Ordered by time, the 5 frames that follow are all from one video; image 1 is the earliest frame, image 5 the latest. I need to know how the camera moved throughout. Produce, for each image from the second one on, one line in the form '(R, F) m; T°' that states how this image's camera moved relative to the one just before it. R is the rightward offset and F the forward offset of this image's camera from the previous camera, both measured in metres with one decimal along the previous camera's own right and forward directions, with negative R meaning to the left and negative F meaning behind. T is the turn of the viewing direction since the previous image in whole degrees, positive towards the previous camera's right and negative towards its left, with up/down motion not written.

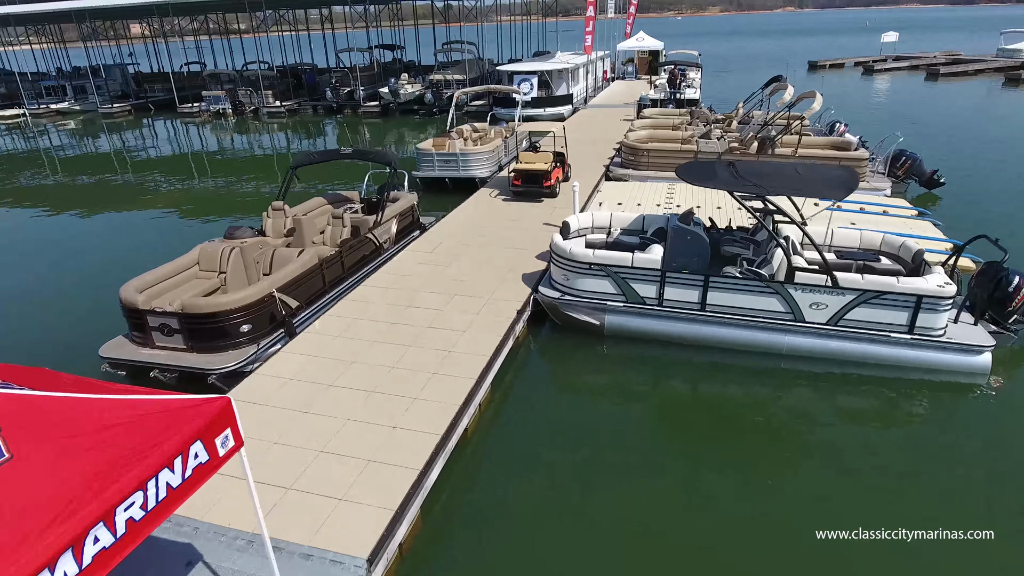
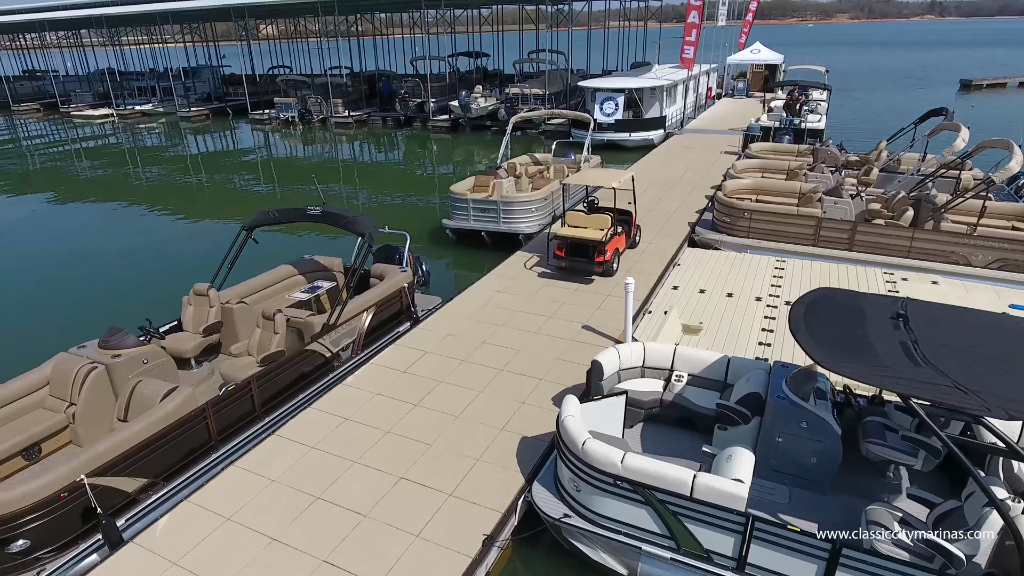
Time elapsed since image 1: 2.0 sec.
(+0.9, +3.8) m; -8°
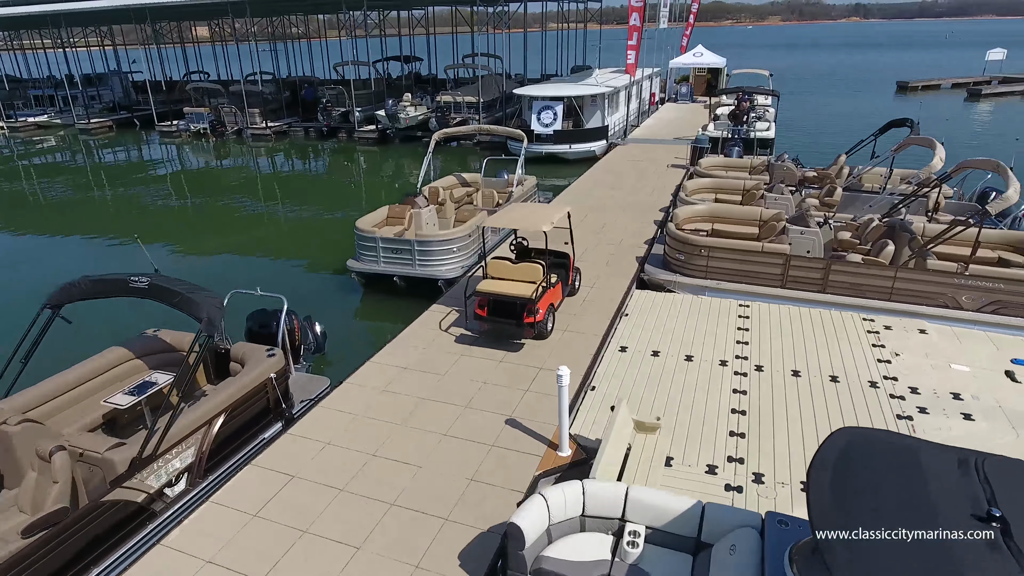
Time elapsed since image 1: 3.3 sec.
(+0.5, +2.0) m; +4°
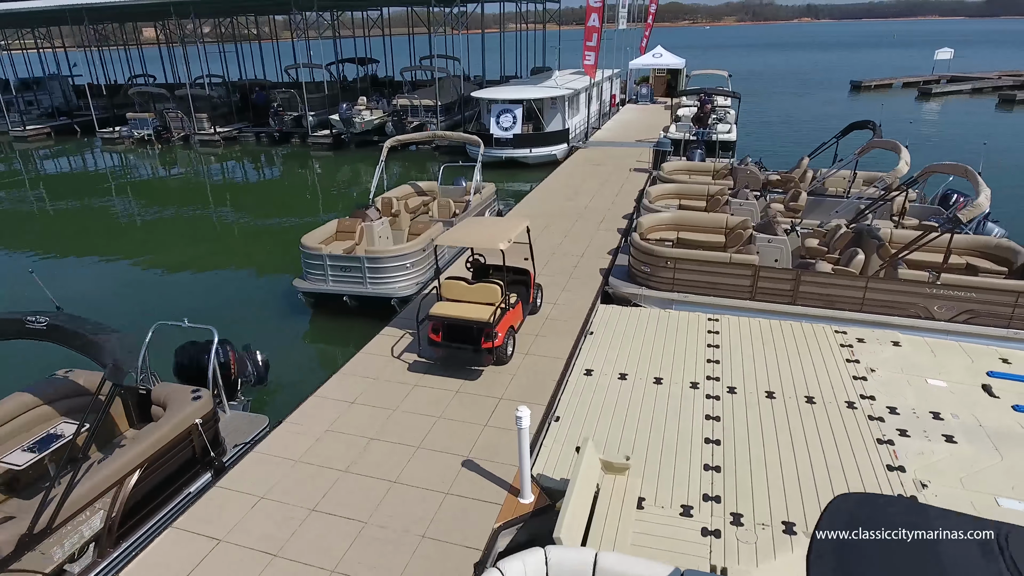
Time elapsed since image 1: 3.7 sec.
(+0.1, +0.6) m; +3°
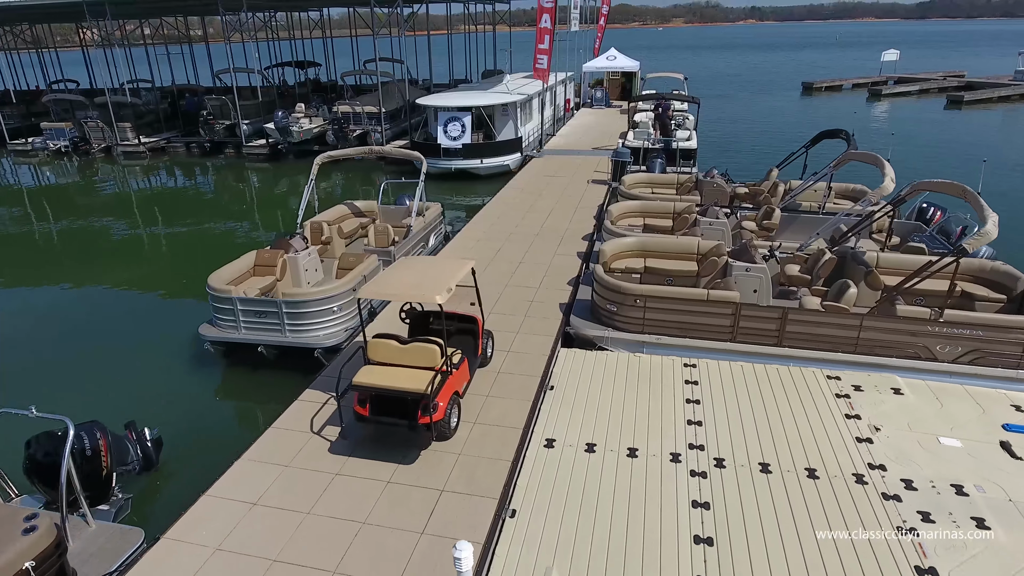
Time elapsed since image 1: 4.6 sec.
(+0.2, +1.4) m; +4°
